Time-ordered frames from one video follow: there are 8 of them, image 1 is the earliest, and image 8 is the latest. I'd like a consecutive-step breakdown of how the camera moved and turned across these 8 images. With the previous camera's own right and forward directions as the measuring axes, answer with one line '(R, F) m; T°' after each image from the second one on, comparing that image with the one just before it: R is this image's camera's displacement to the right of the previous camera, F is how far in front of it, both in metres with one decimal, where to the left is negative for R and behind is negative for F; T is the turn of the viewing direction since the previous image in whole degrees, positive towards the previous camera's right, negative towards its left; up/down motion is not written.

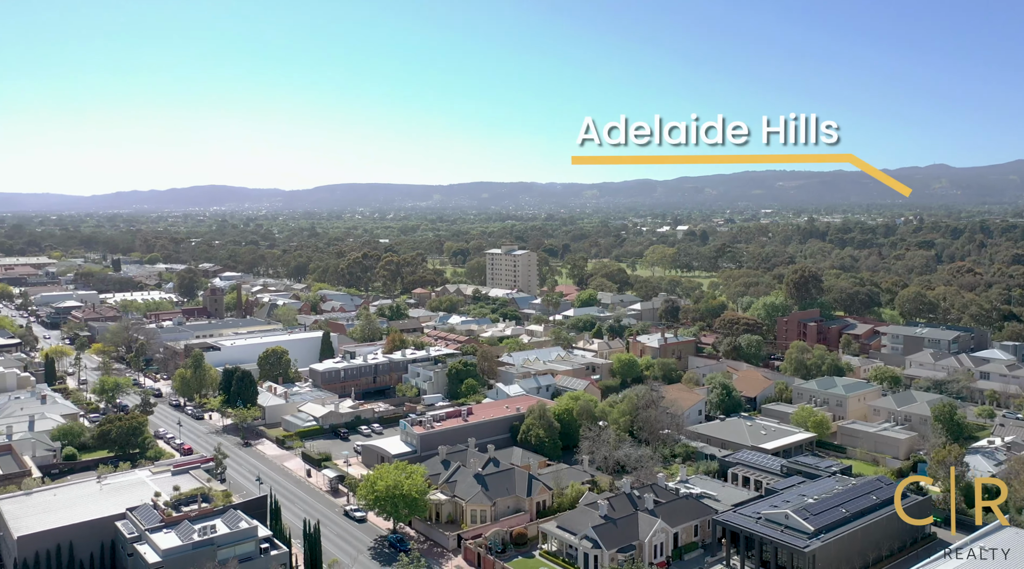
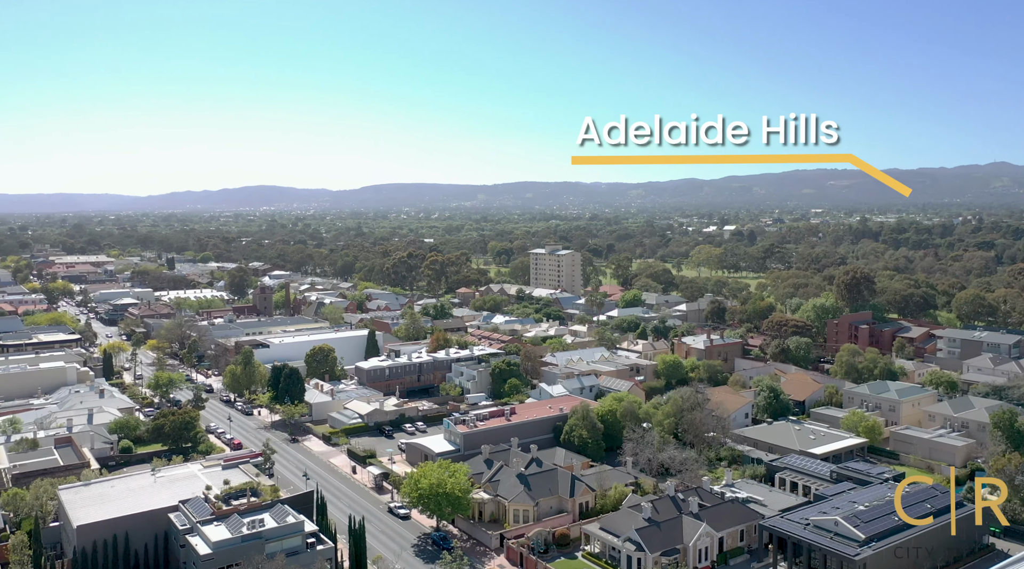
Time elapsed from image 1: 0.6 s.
(0.0, +0.2) m; -3°
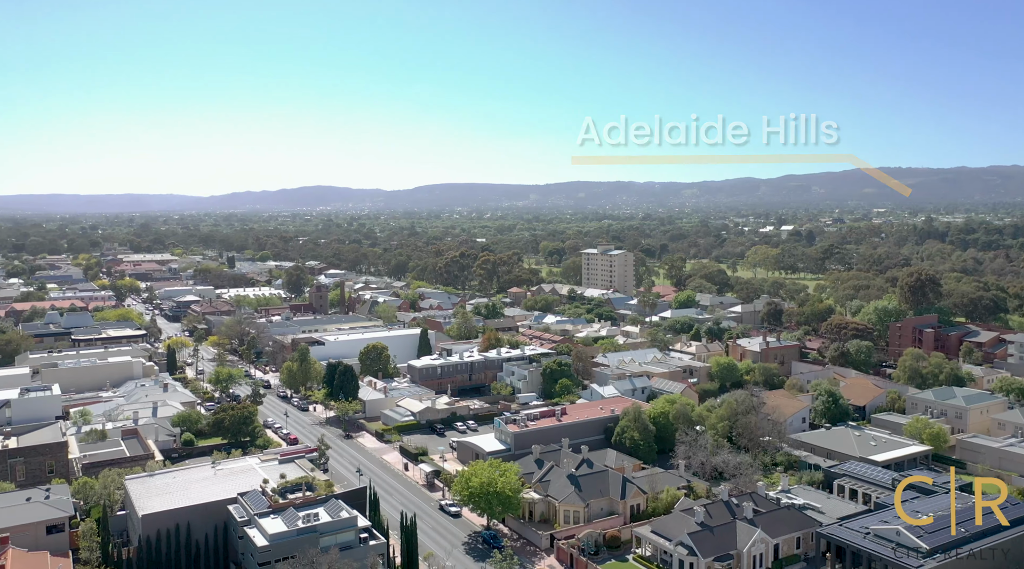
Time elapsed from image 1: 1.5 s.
(0.0, +0.2) m; -3°
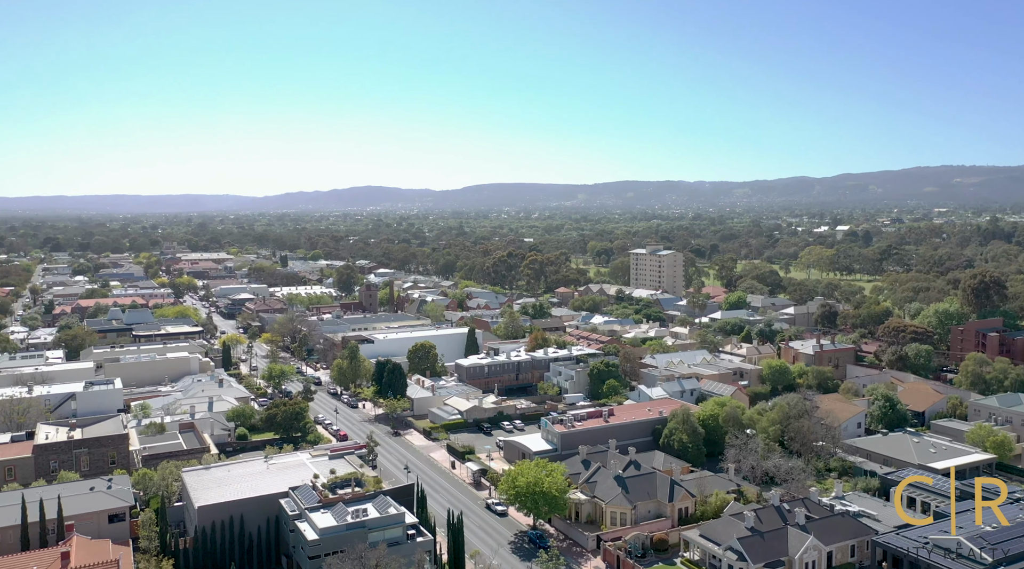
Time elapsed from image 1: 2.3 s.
(0.0, +0.2) m; -3°
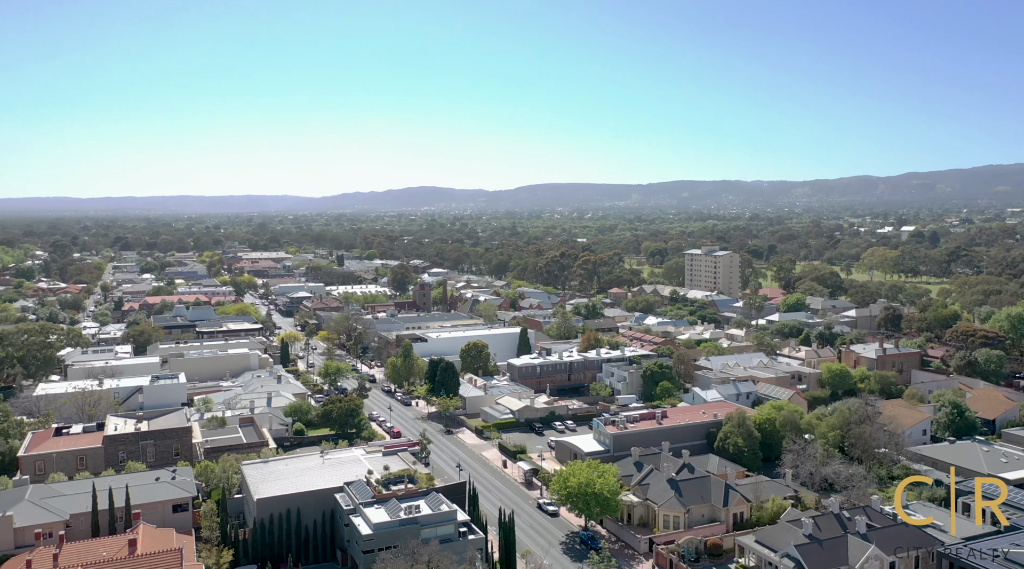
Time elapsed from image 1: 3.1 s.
(-0.1, +0.2) m; -3°
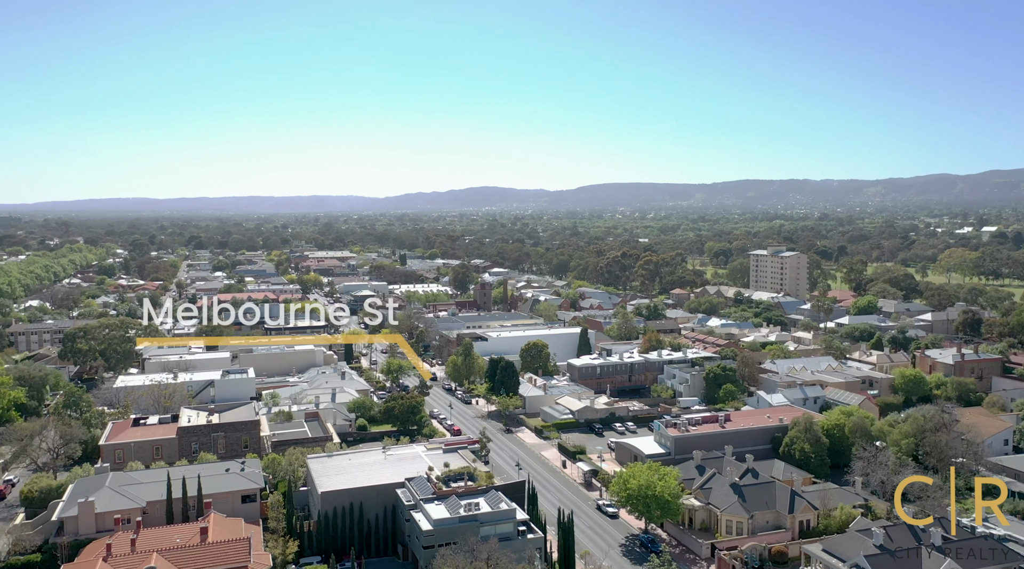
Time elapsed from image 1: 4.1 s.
(-0.1, +0.3) m; -4°
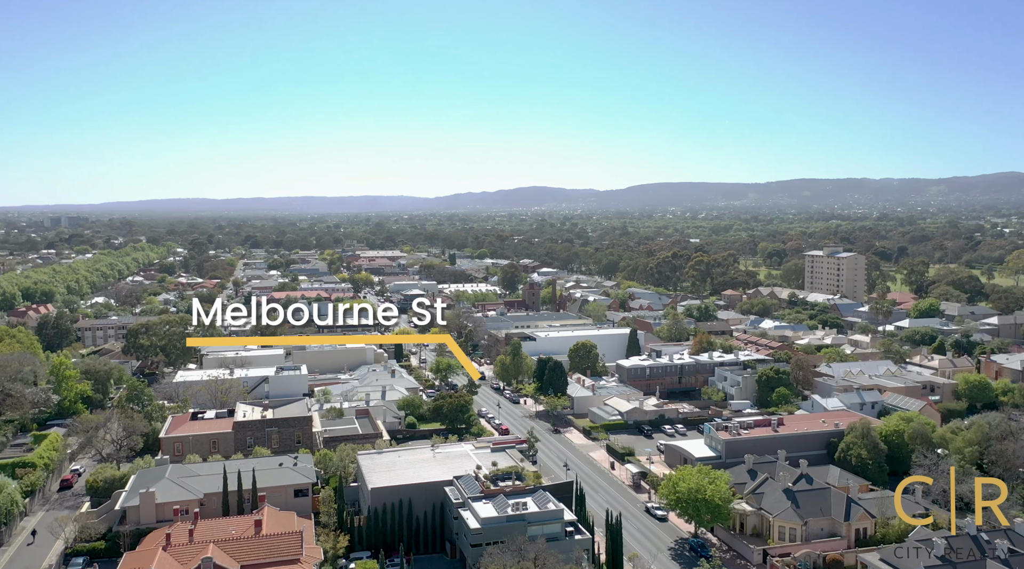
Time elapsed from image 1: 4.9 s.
(0.0, +0.5) m; -3°
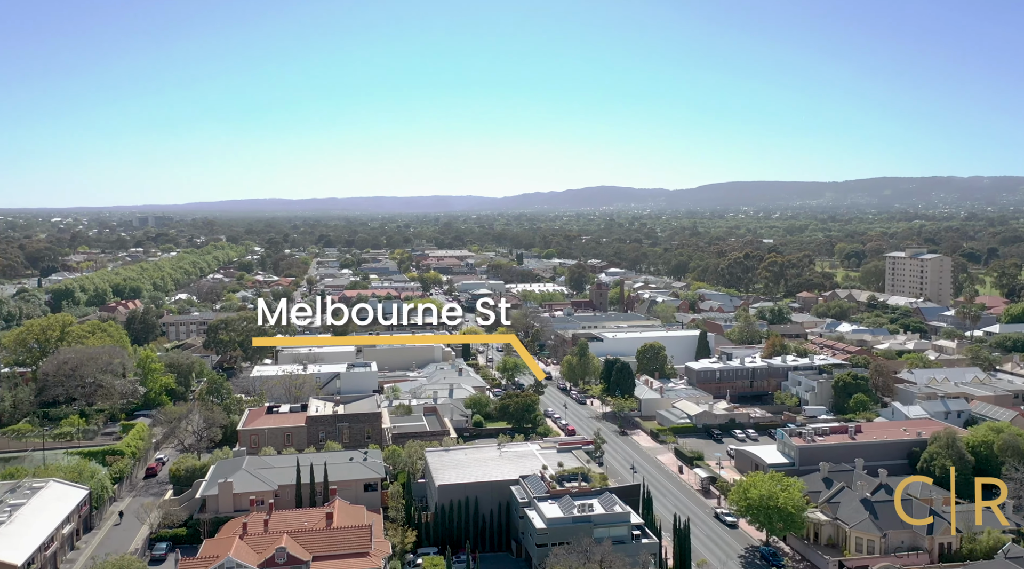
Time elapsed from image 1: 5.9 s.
(-0.3, +0.4) m; -4°
